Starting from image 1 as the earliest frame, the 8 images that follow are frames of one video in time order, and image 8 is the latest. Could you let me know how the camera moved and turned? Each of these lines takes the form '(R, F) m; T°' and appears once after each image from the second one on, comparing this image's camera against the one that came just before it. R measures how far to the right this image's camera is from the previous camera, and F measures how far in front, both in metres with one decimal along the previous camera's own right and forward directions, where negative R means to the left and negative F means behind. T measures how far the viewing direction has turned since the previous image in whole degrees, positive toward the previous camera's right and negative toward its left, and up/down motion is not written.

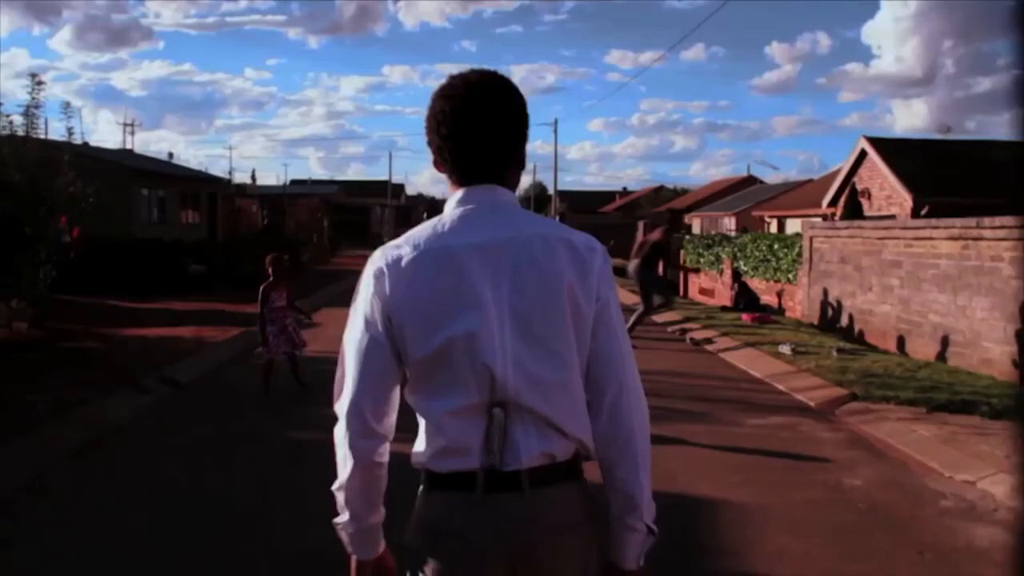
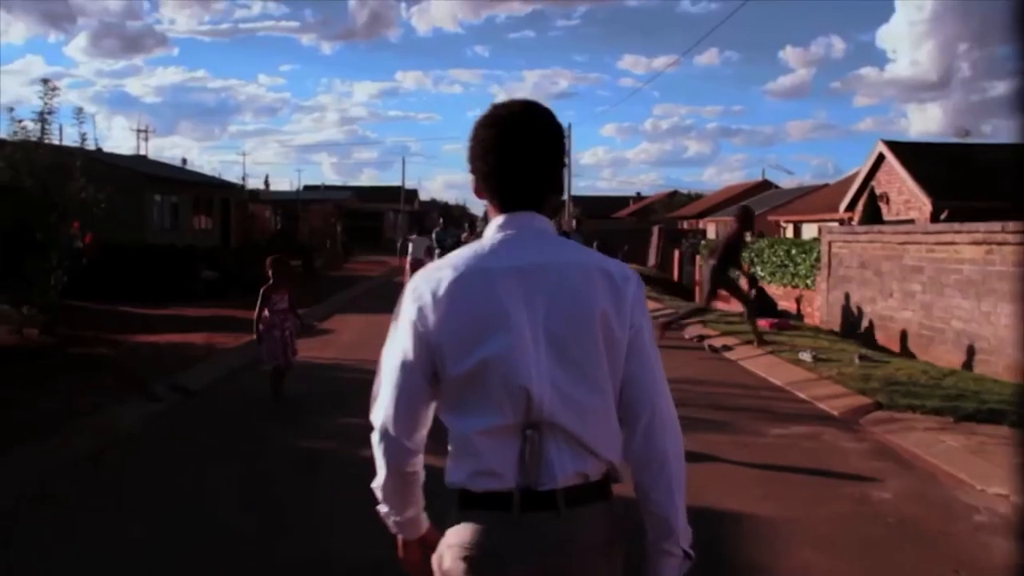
(0.0, +0.2) m; -1°
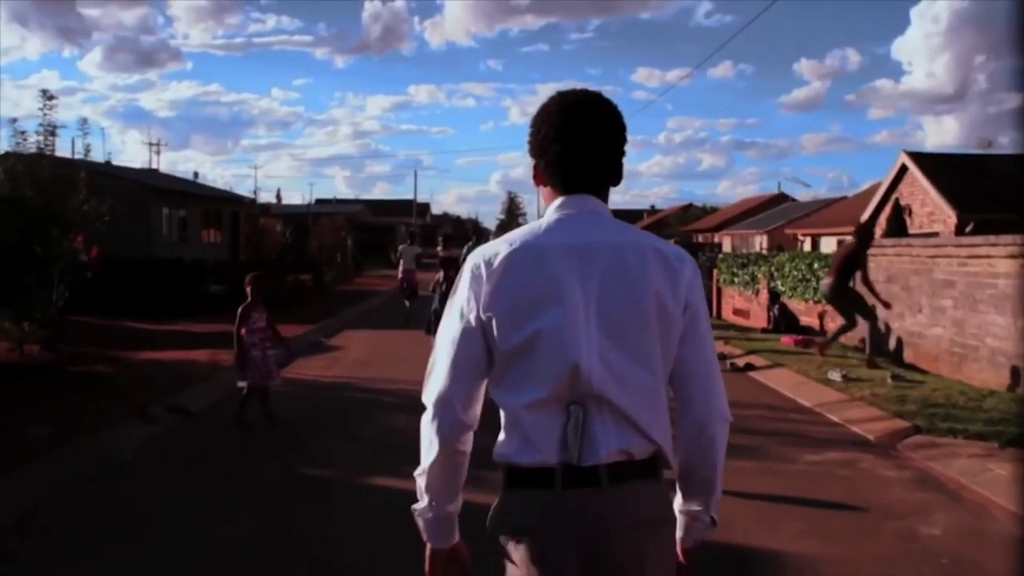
(0.0, +0.6) m; -1°
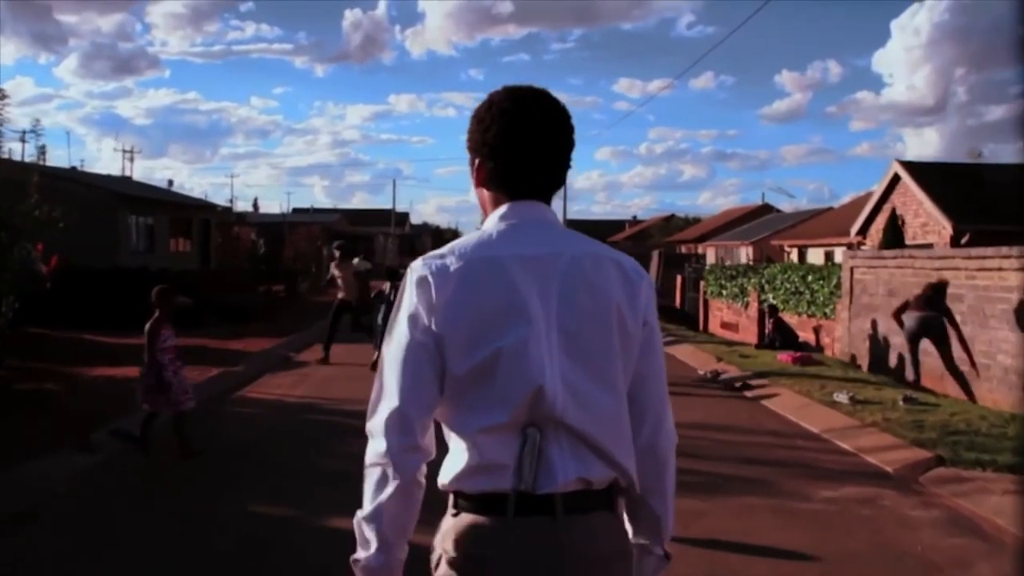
(0.0, +0.9) m; +1°
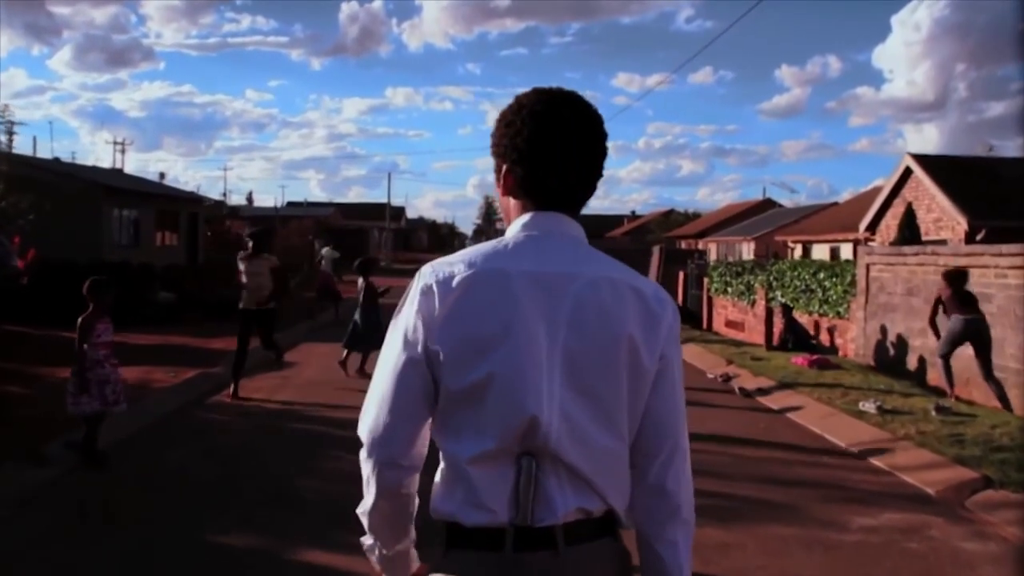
(0.0, +0.9) m; 0°
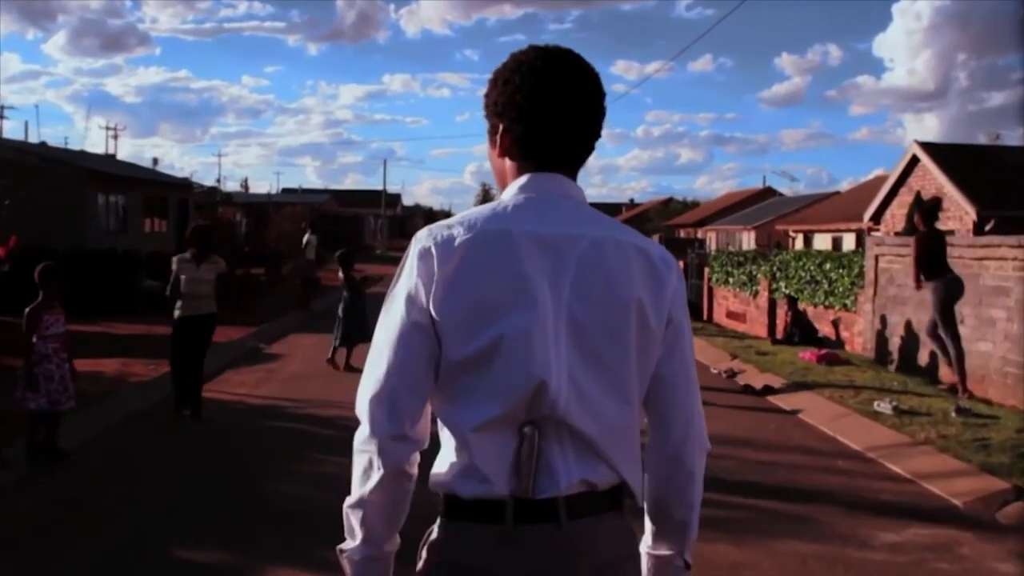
(0.0, +0.6) m; 0°
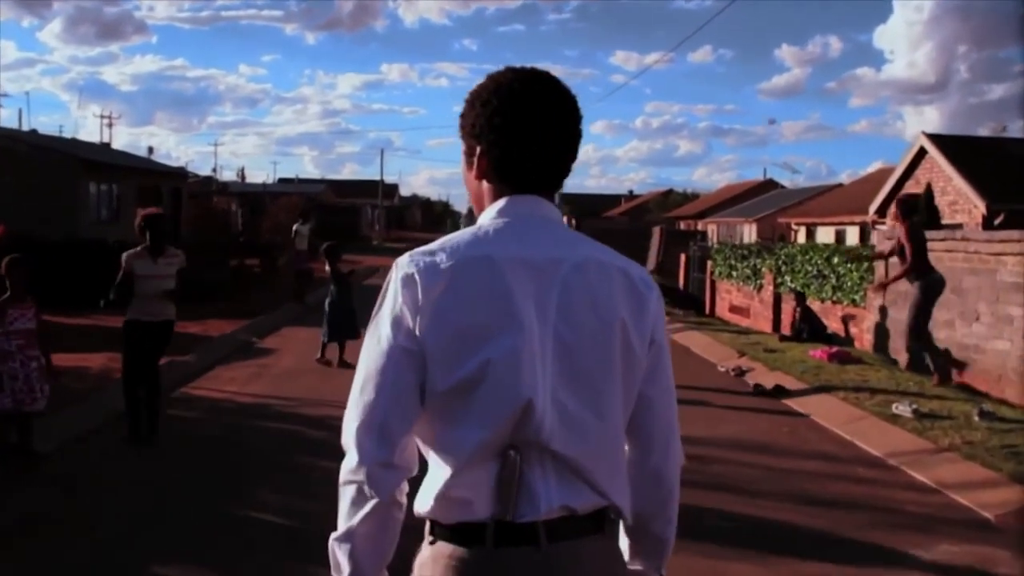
(0.0, +0.4) m; 0°
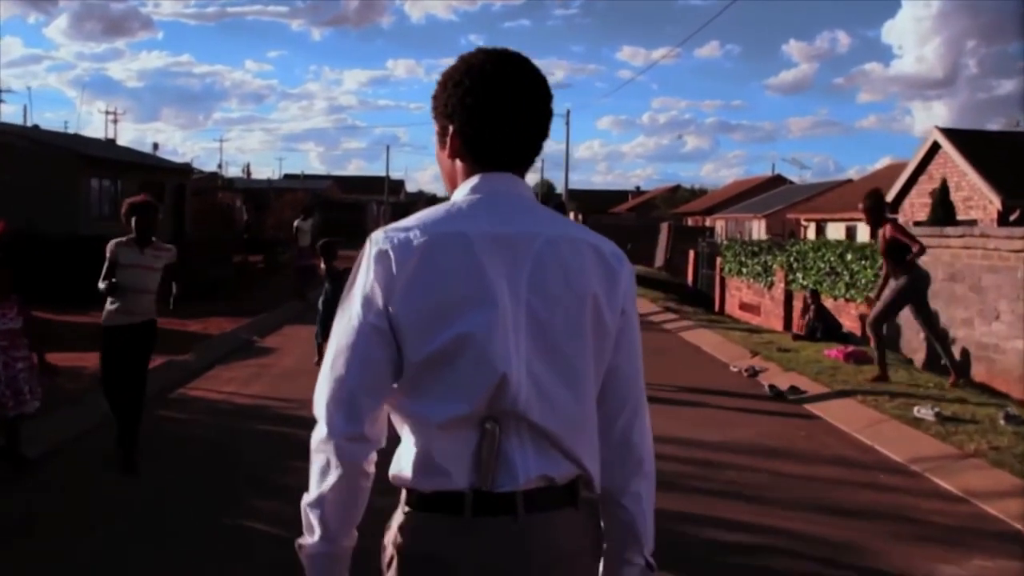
(0.0, +0.3) m; 0°
